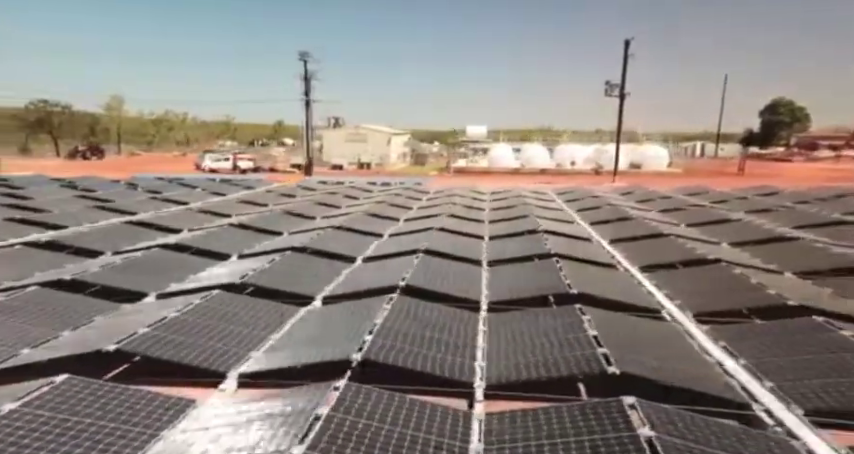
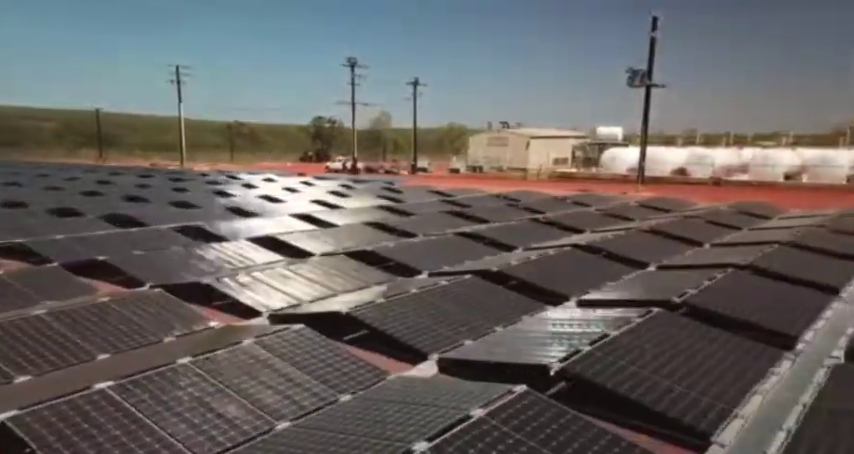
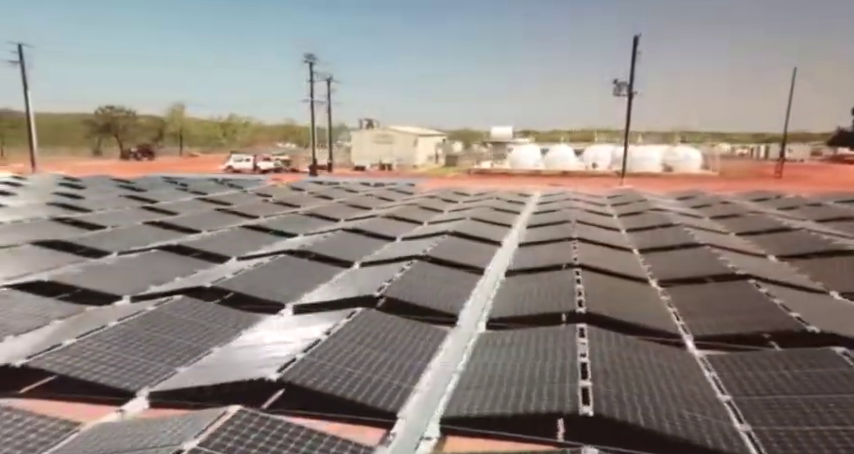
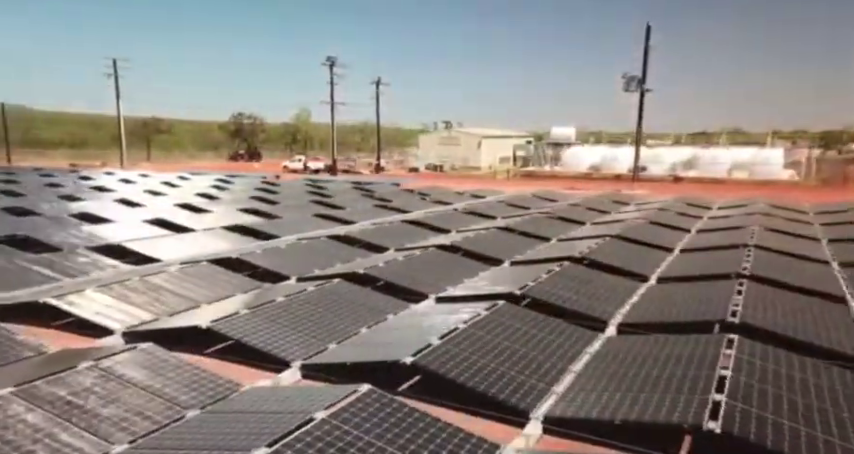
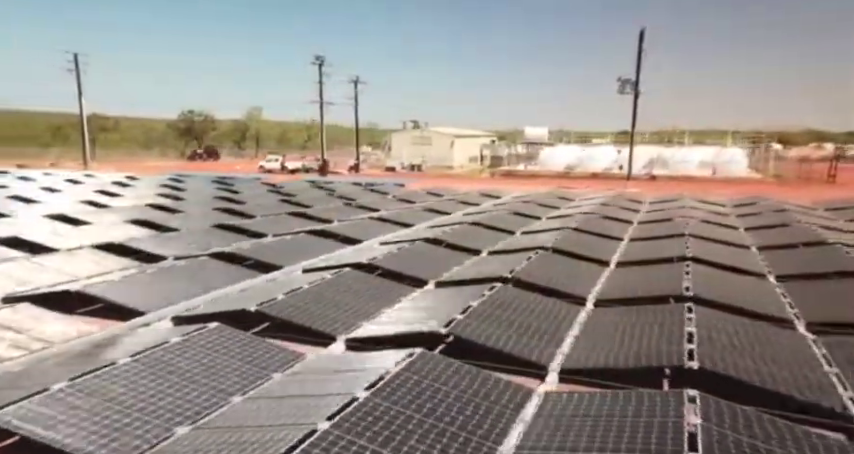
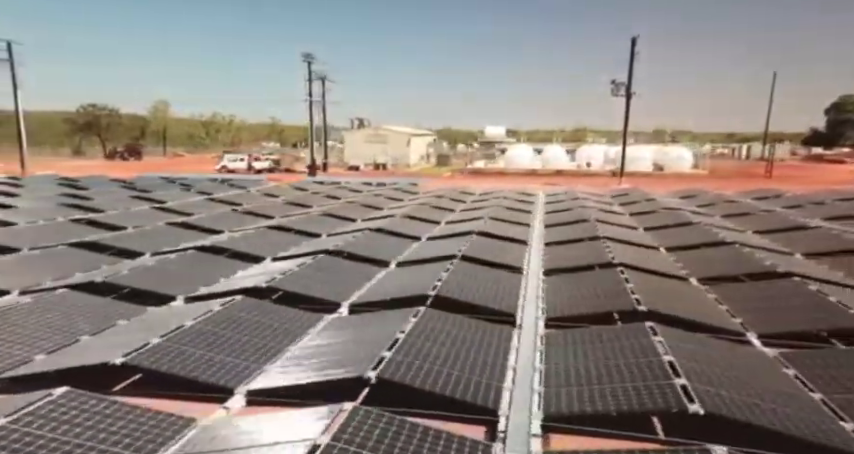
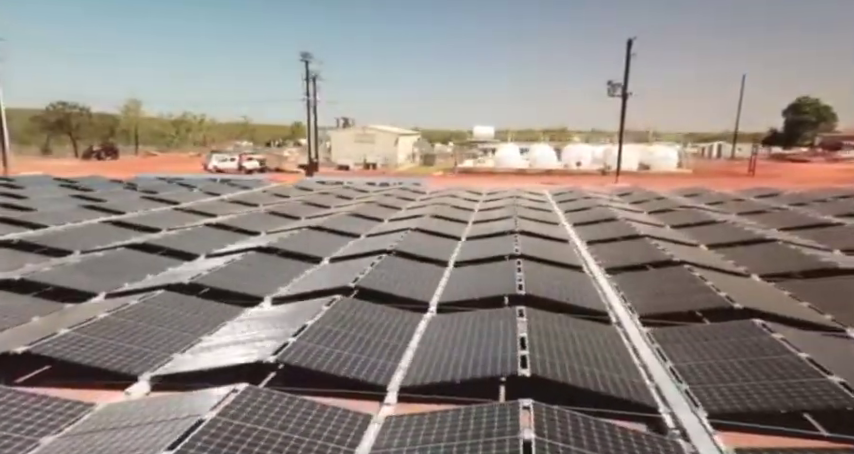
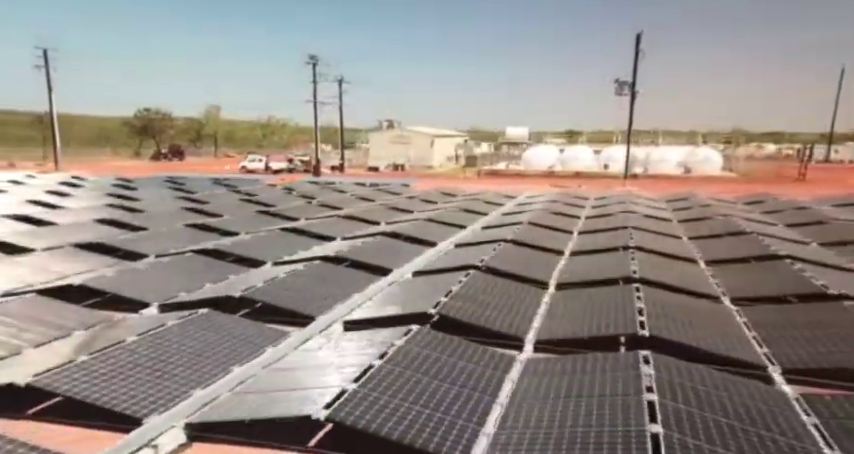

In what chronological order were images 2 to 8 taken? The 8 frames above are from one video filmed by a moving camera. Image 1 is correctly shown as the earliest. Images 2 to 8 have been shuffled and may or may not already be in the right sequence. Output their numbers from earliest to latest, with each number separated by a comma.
7, 6, 3, 8, 5, 4, 2
